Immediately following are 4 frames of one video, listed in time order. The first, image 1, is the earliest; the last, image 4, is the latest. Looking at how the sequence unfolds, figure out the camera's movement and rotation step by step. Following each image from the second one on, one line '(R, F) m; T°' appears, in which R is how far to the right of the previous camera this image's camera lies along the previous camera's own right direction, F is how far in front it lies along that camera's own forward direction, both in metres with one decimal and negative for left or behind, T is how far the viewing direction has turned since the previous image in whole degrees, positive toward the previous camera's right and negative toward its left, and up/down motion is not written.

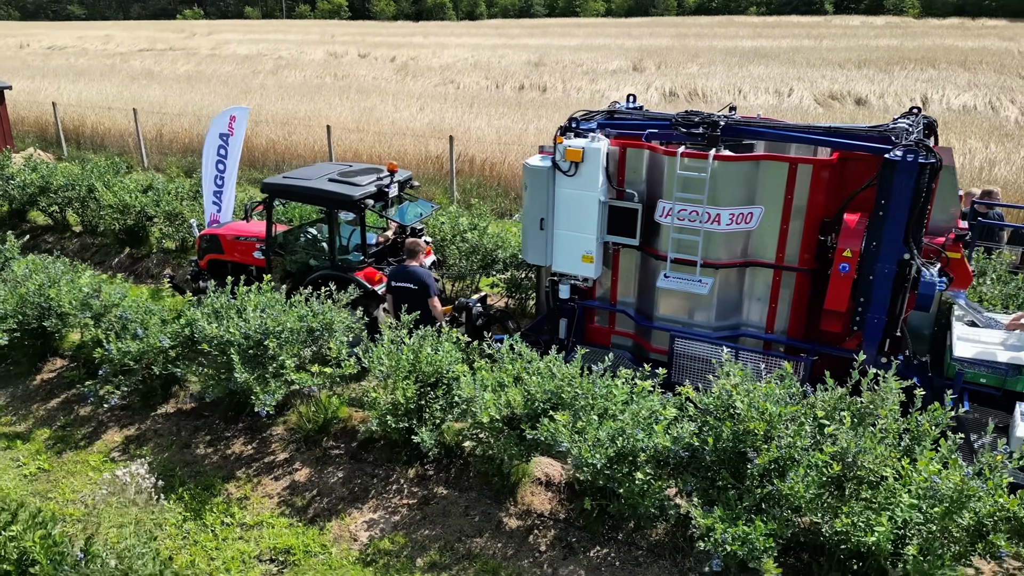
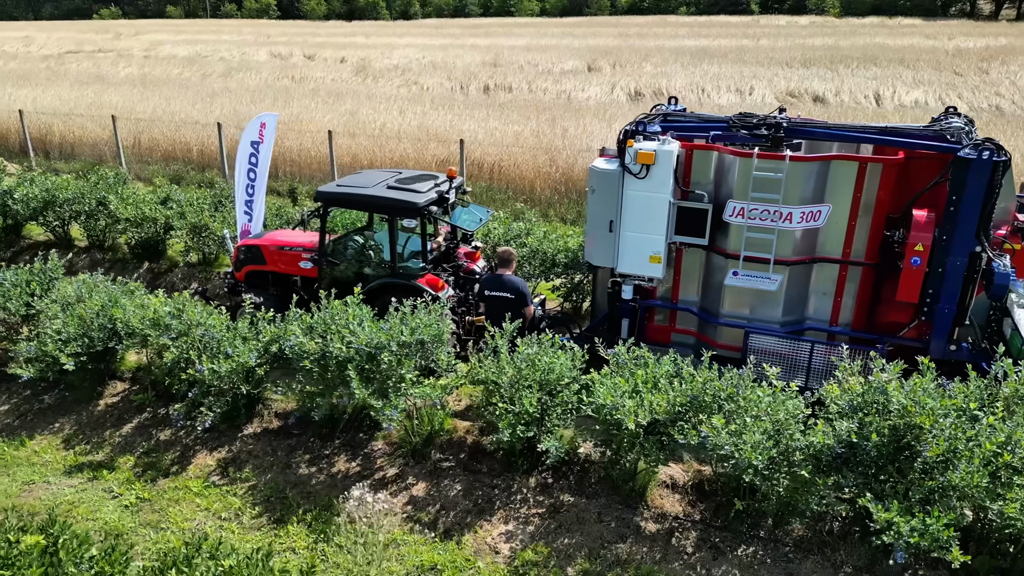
(-1.1, +0.1) m; +5°
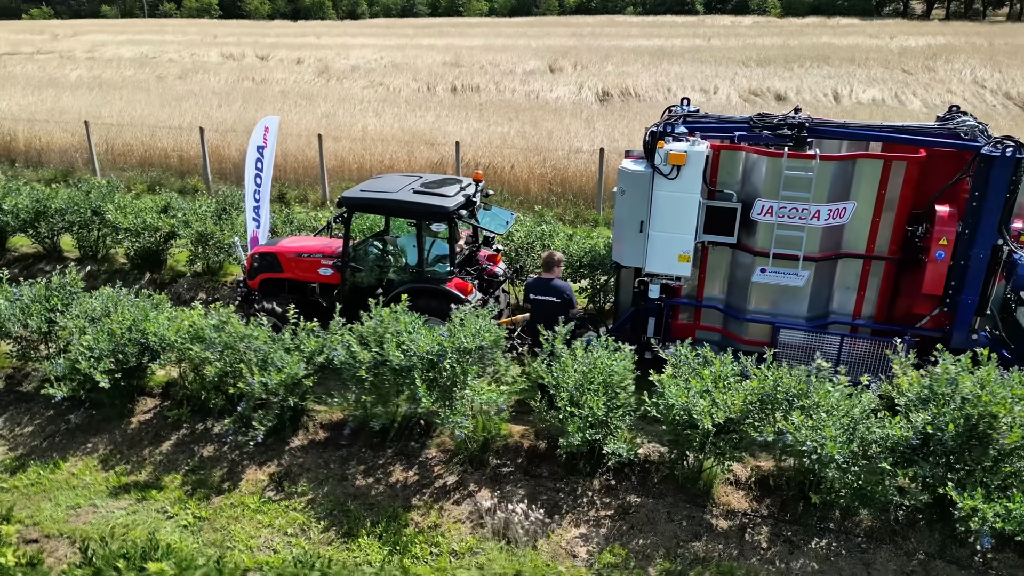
(-0.7, 0.0) m; +4°
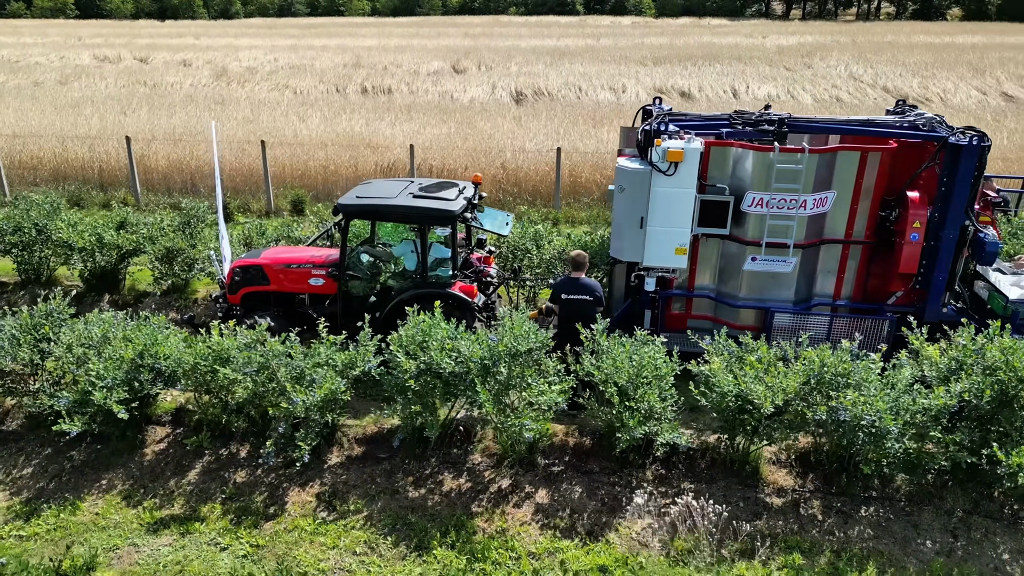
(-1.0, 0.0) m; +8°
